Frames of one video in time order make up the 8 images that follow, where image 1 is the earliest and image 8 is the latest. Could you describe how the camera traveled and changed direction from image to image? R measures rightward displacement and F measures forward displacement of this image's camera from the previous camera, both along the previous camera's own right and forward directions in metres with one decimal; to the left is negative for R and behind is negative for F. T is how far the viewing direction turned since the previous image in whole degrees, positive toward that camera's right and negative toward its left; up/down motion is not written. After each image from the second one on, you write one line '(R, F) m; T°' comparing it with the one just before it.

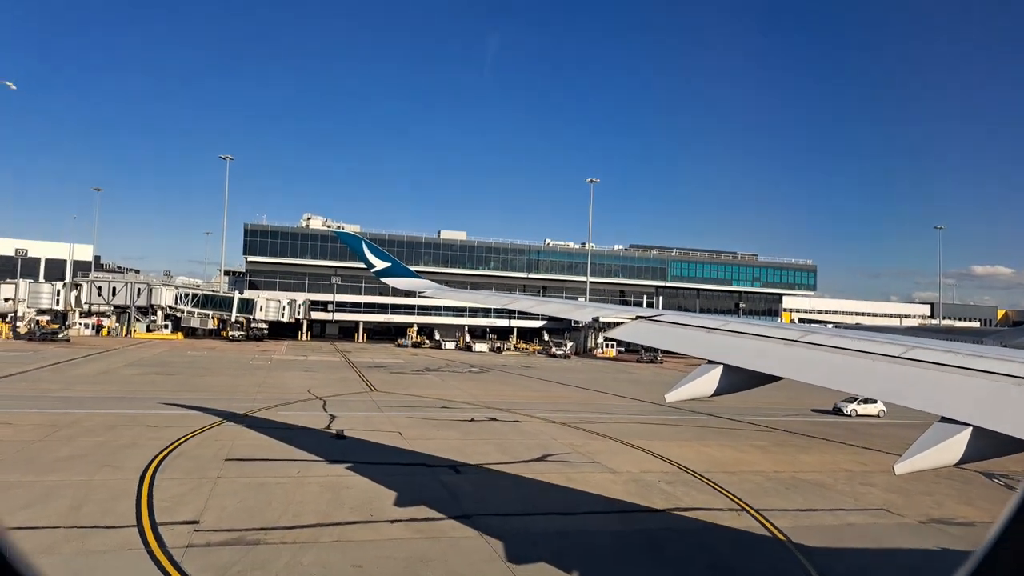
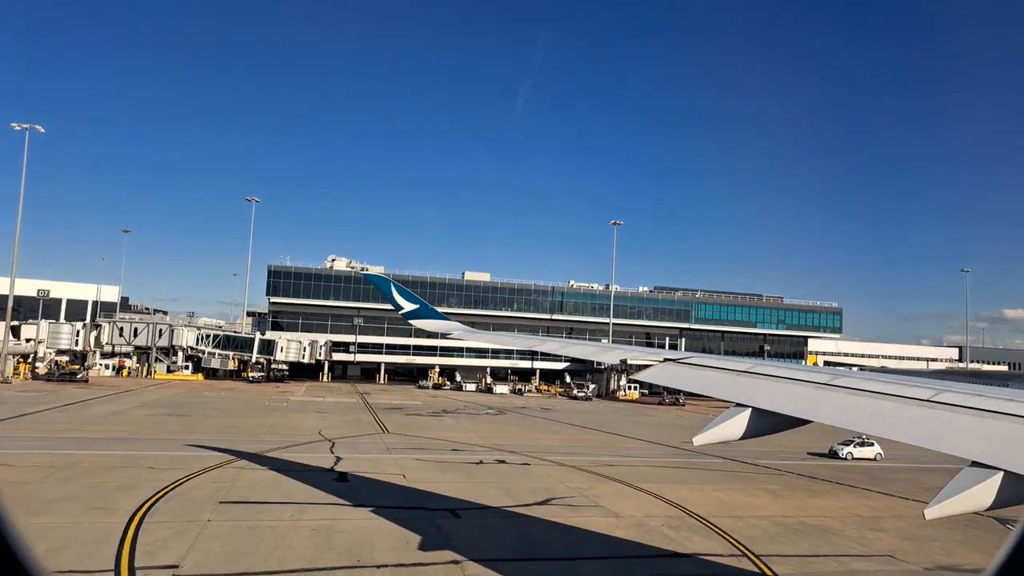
(+0.4, +0.4) m; -2°
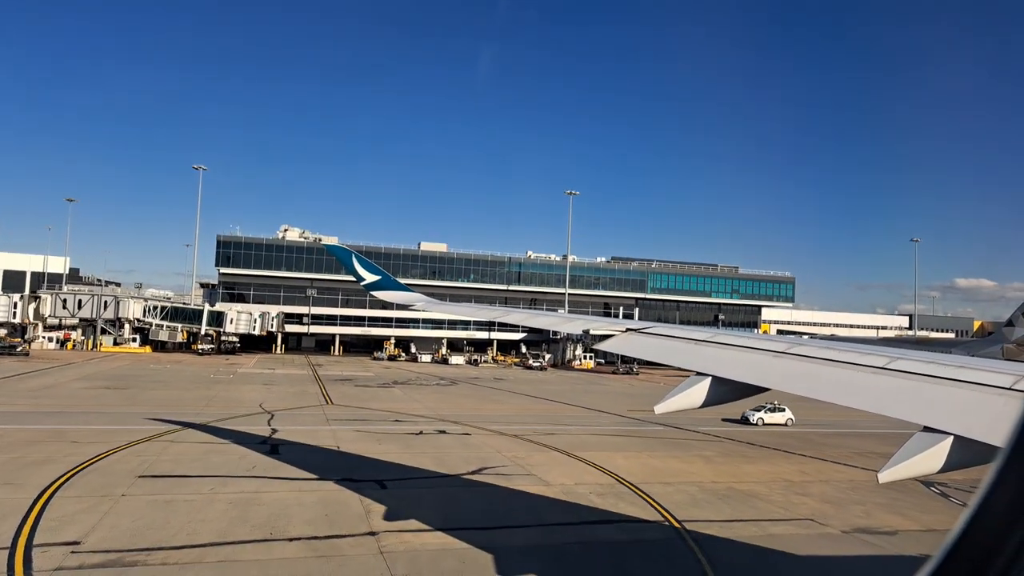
(+1.0, +0.2) m; +3°
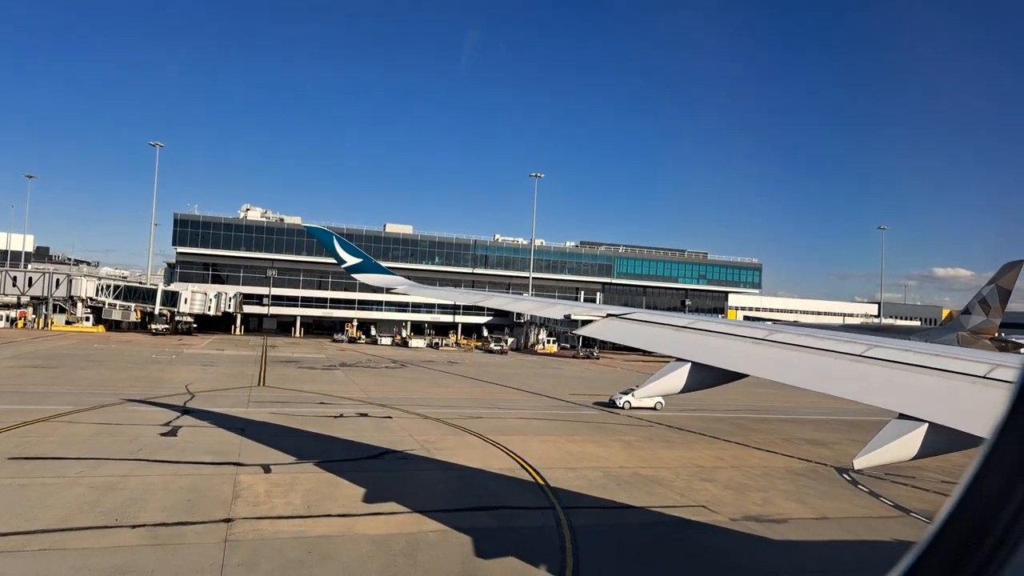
(+2.2, +0.6) m; +2°
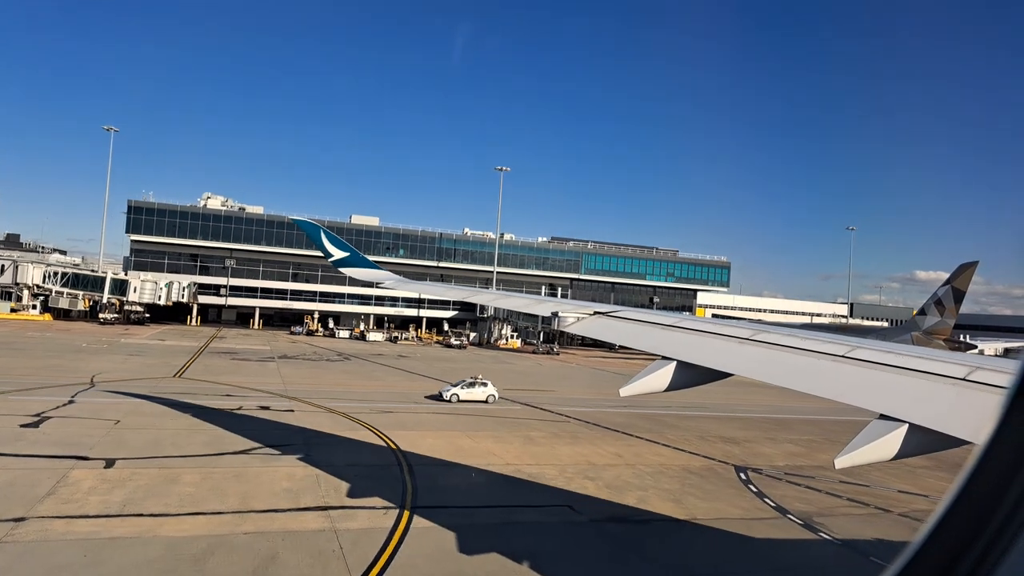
(+2.8, +0.8) m; +1°
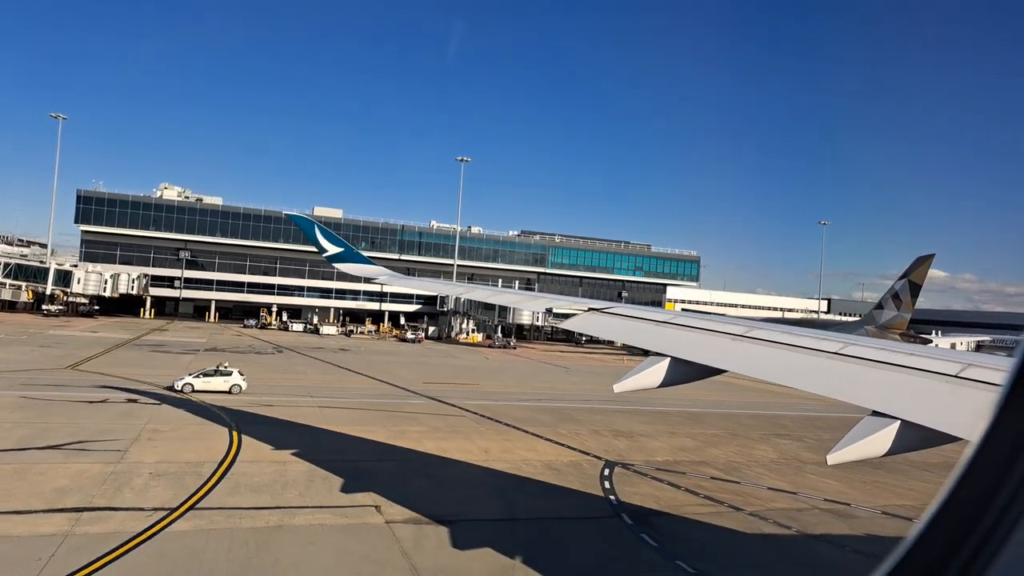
(+3.8, +1.1) m; 0°
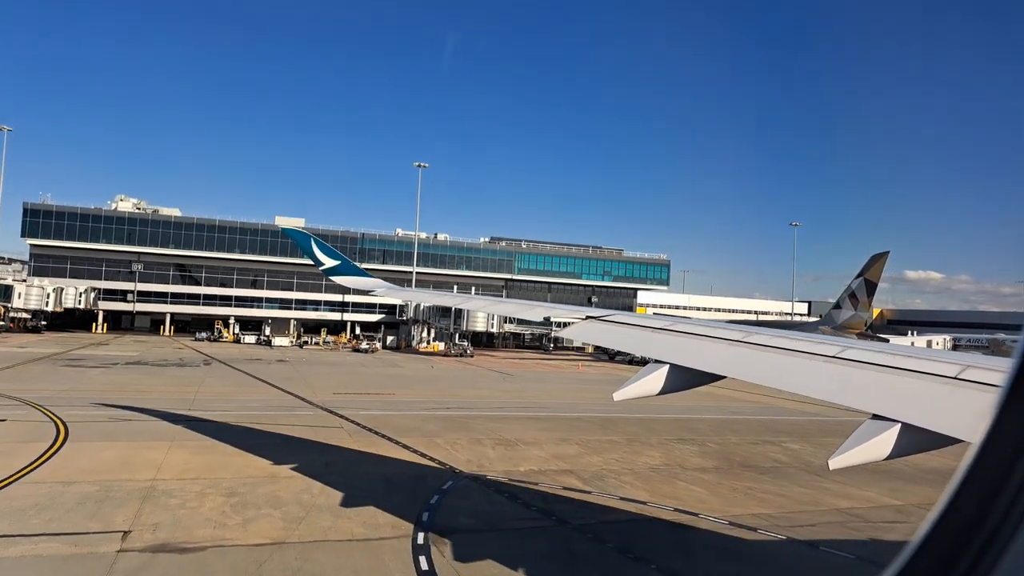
(+4.0, +1.2) m; 0°
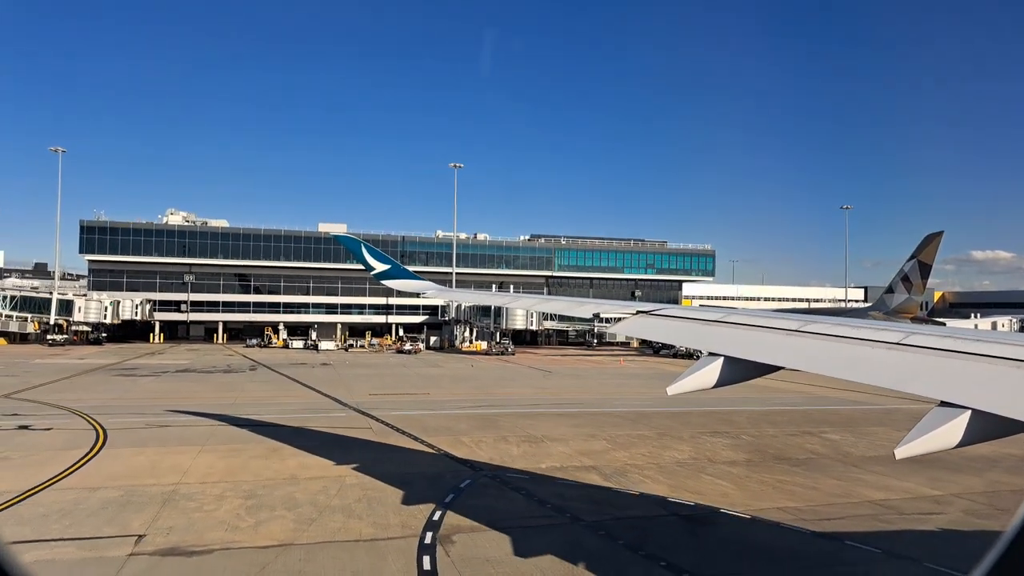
(+0.8, +0.4) m; -5°
